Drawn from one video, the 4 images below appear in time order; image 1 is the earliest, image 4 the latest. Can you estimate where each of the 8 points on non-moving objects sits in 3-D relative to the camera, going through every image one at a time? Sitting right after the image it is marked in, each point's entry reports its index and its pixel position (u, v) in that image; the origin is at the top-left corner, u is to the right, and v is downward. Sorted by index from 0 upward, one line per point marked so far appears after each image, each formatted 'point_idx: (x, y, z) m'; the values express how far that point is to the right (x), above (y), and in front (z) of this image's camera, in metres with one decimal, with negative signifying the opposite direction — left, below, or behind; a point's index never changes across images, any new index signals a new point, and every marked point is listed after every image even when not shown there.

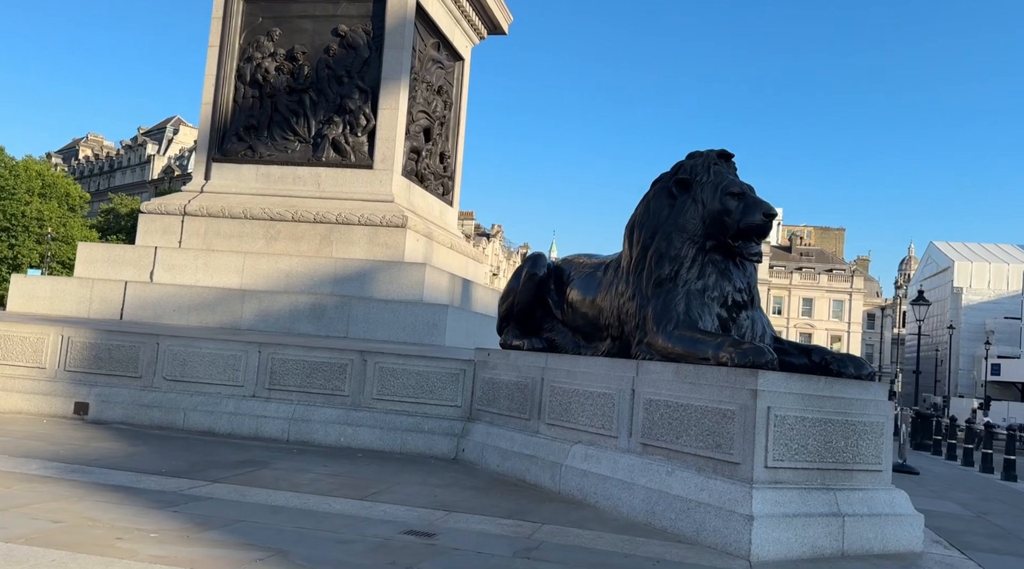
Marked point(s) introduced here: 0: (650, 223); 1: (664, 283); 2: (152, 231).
0: (+1.2, +0.5, +7.3) m
1: (+1.2, 0.0, +7.0) m
2: (-5.8, +0.9, +13.8) m
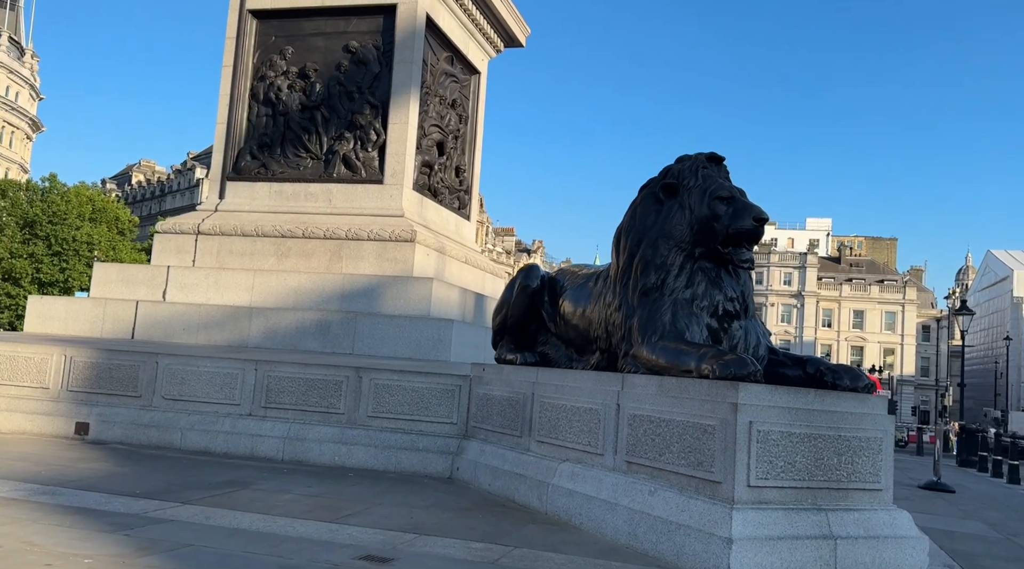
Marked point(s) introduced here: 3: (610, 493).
0: (+1.0, +0.4, +7.0) m
1: (+1.1, -0.1, +6.7) m
2: (-5.6, +0.6, +13.9) m
3: (+0.7, -1.5, +6.2) m
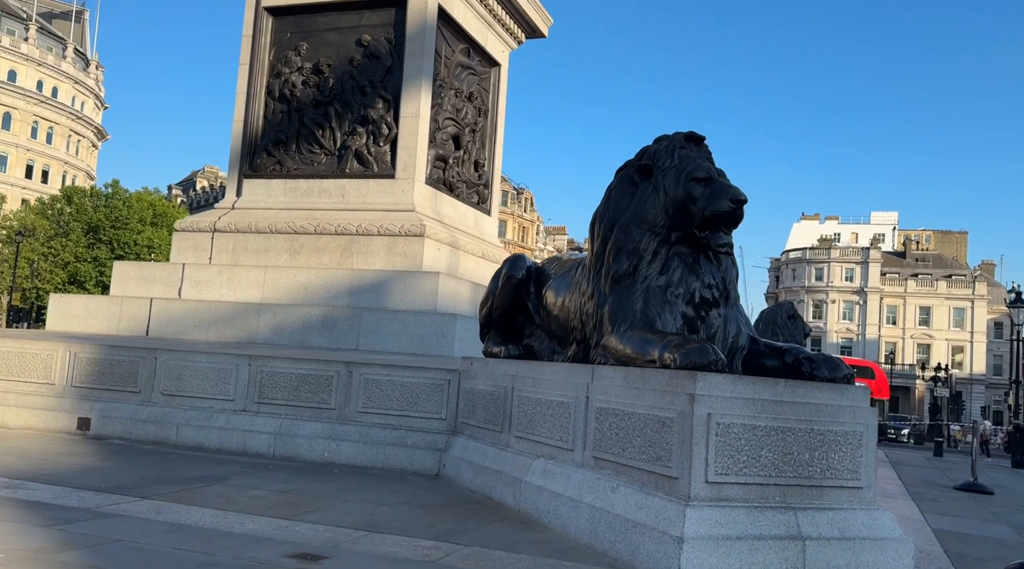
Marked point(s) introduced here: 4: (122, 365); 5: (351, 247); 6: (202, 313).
0: (+0.8, +0.5, +6.6) m
1: (+0.8, 0.0, +6.3) m
2: (-5.3, +0.6, +14.0) m
3: (+0.4, -1.4, +5.9) m
4: (-4.5, -0.9, +9.9) m
5: (-2.4, +0.6, +12.9) m
6: (-4.5, -0.4, +12.4) m
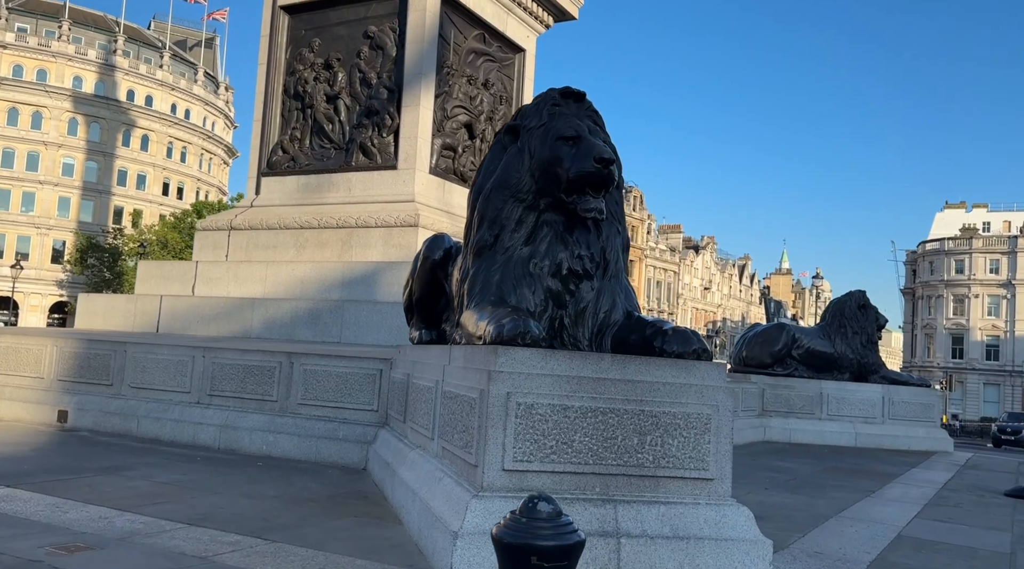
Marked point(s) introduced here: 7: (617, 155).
0: (-0.2, +0.7, +6.0) m
1: (-0.2, +0.2, +5.7) m
2: (-5.1, +0.6, +14.3) m
3: (-0.6, -1.2, +5.4) m
4: (-4.9, -0.9, +10.1) m
5: (-2.4, +0.7, +12.7) m
6: (-4.5, -0.4, +12.6) m
7: (+0.6, +0.8, +5.4) m
